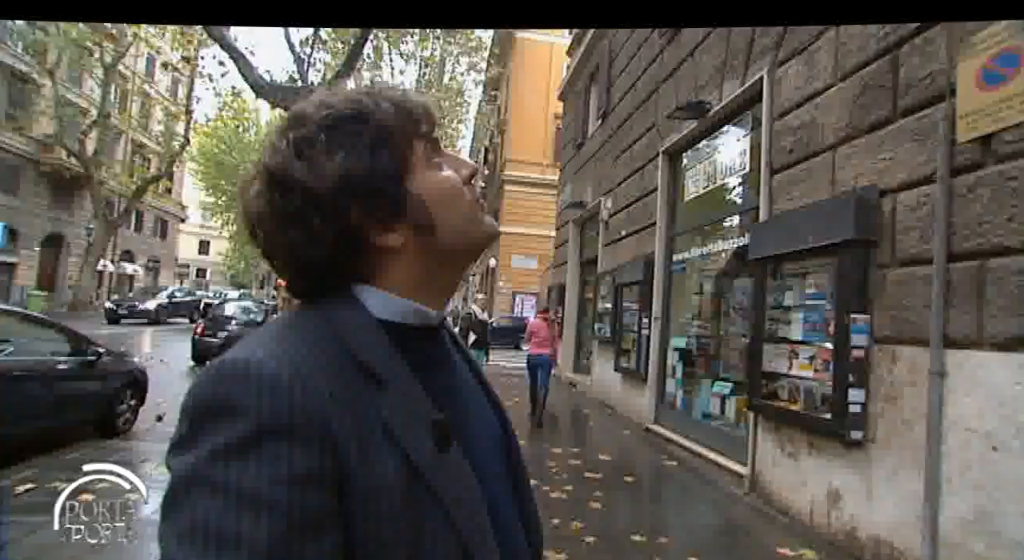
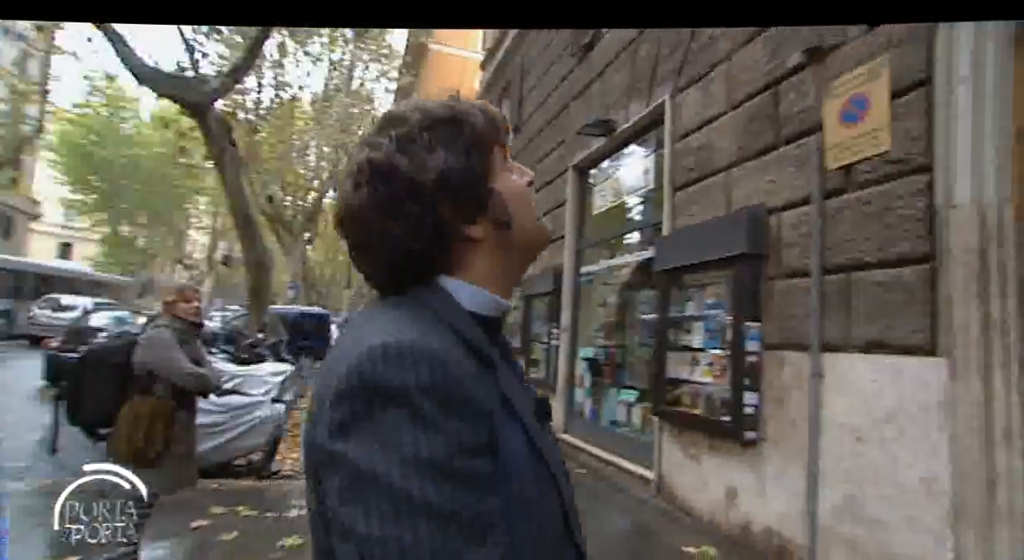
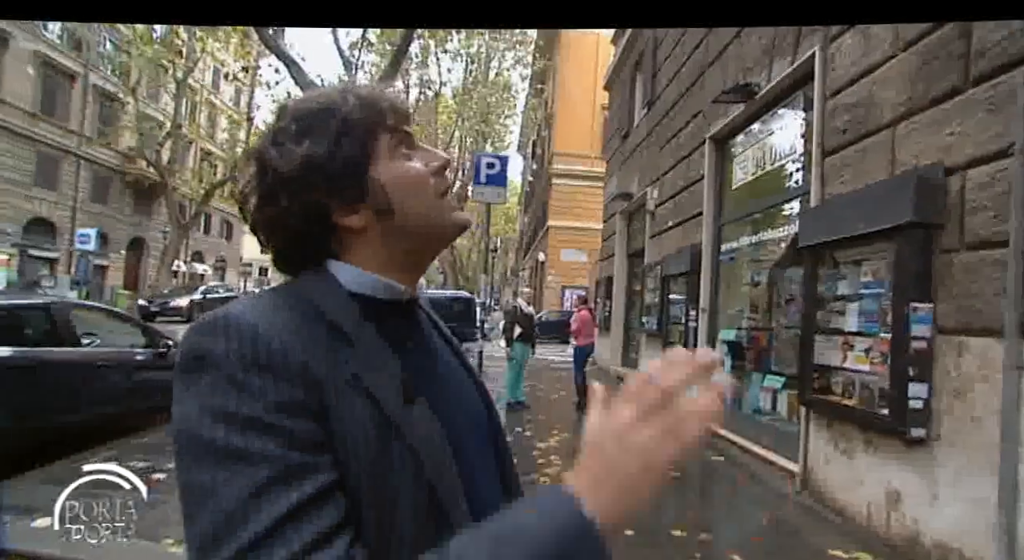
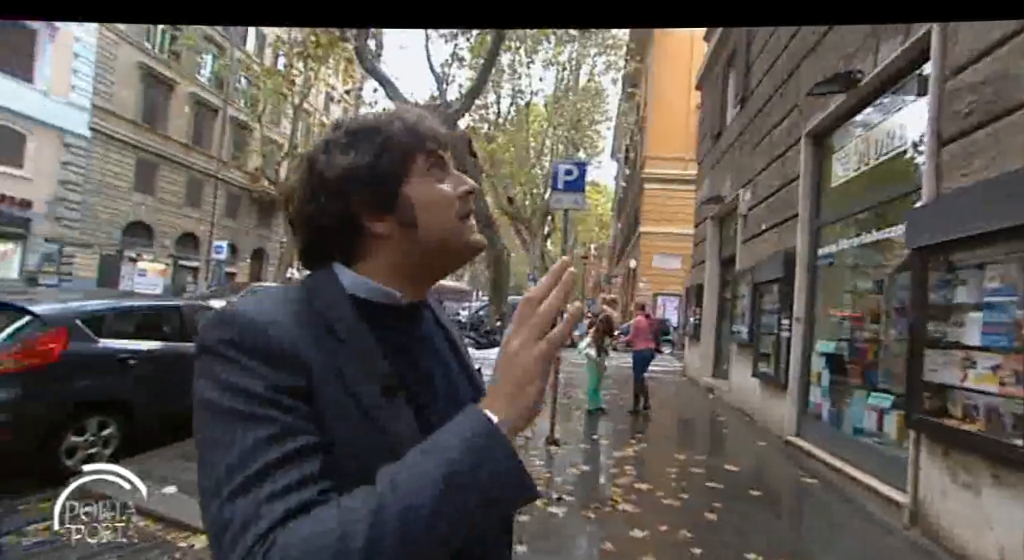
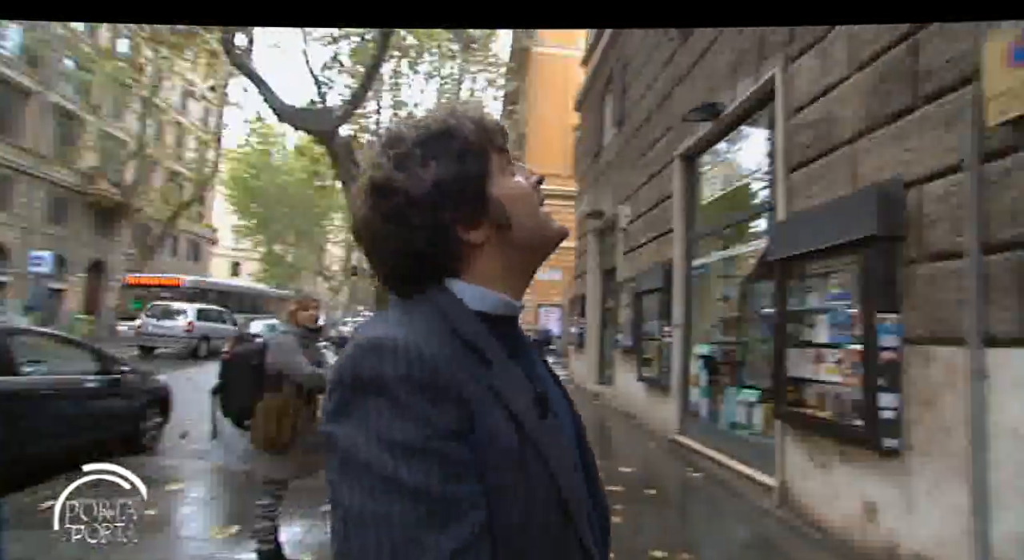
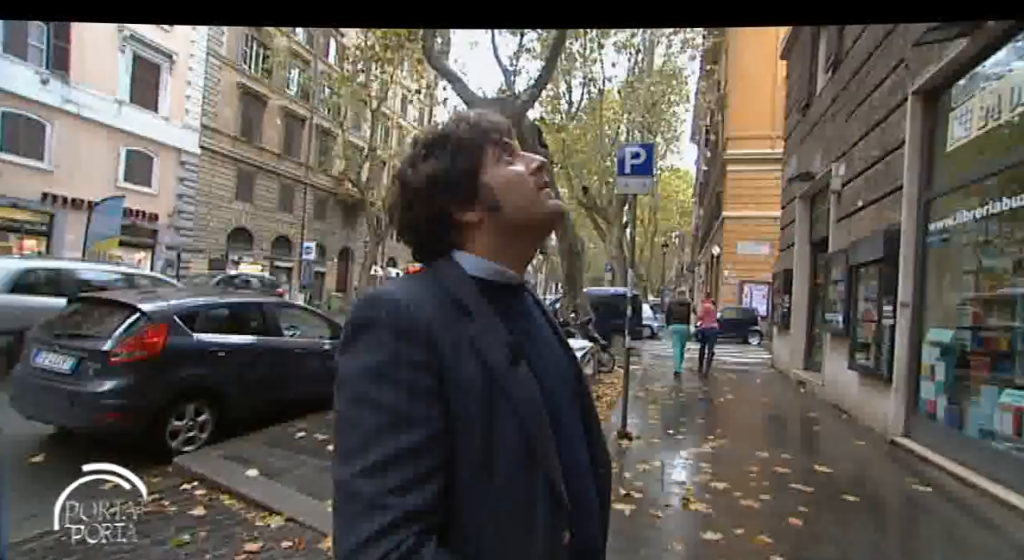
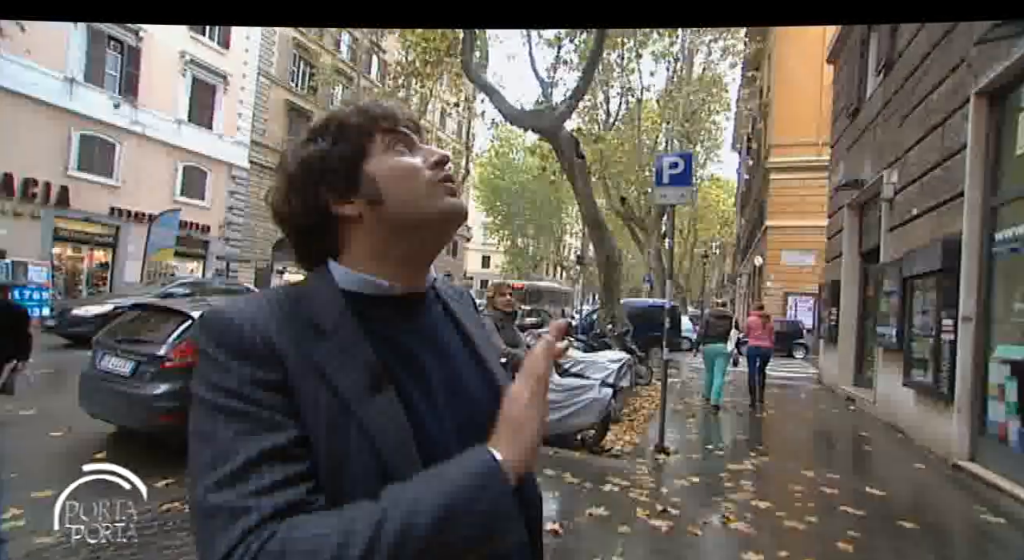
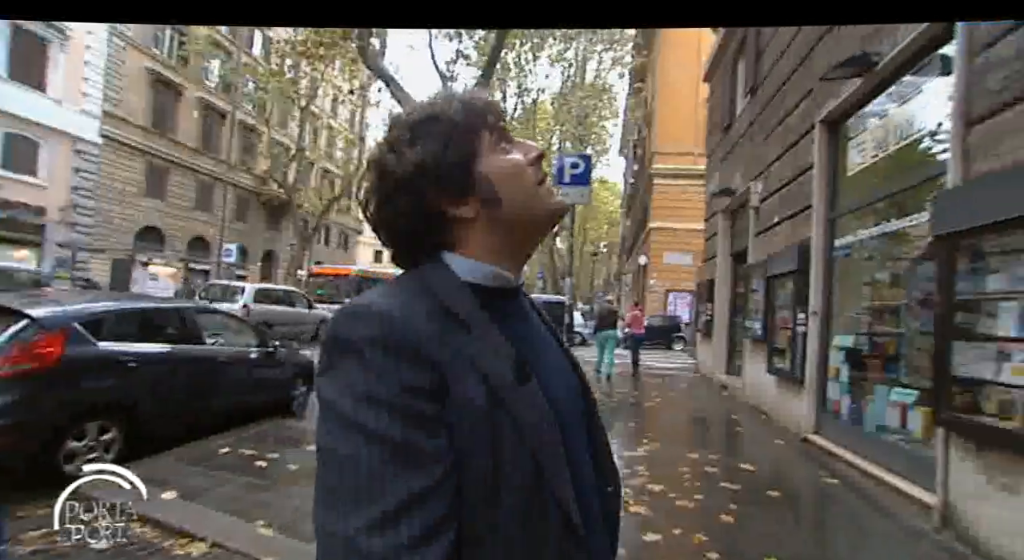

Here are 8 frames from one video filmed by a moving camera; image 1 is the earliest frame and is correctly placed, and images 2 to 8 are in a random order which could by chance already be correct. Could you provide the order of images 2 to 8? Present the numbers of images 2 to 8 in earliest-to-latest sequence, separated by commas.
3, 4, 7, 6, 8, 5, 2
